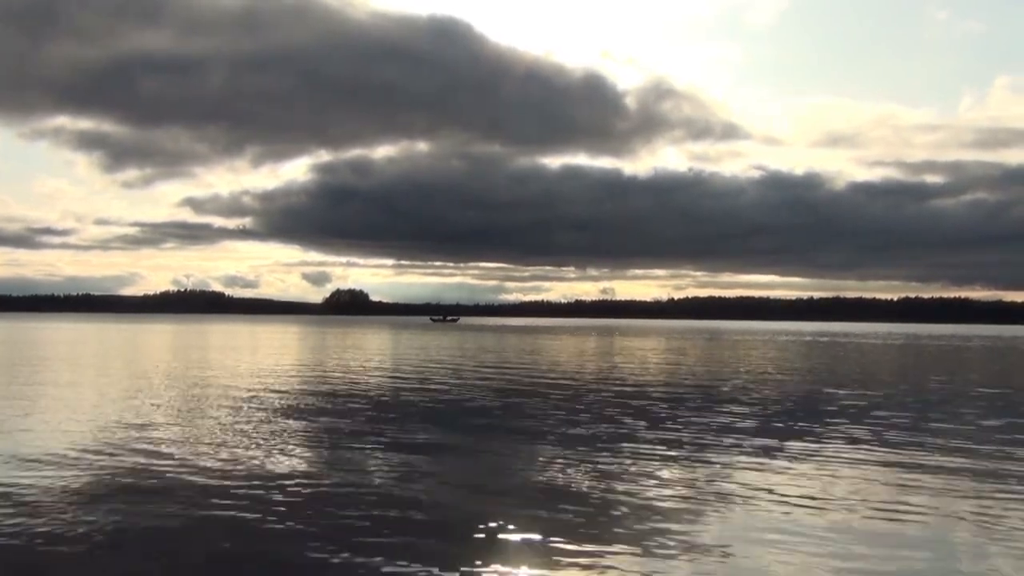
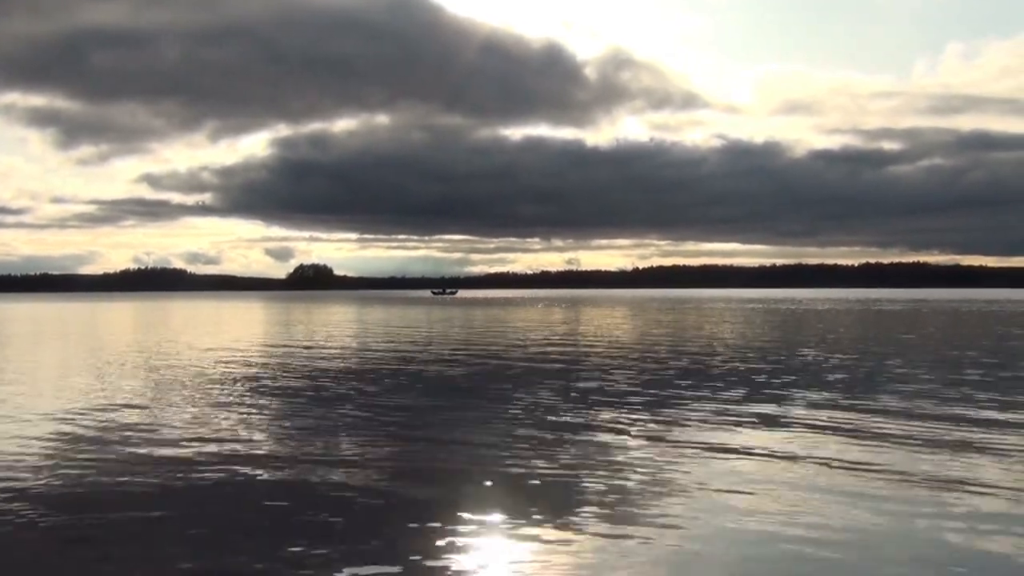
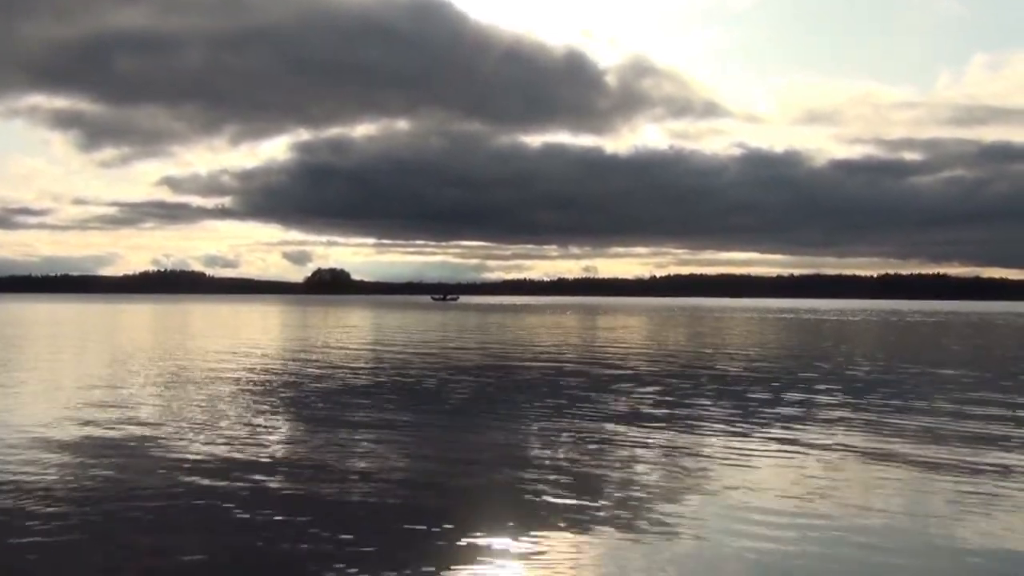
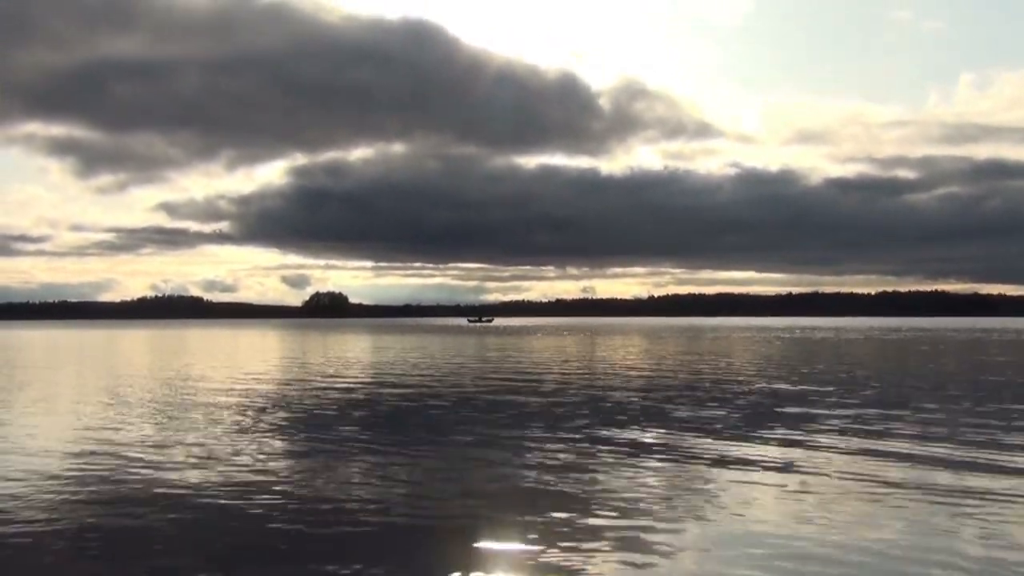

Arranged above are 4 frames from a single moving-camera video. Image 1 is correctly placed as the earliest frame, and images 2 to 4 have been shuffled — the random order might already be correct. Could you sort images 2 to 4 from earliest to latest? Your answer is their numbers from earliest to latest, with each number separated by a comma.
3, 2, 4
